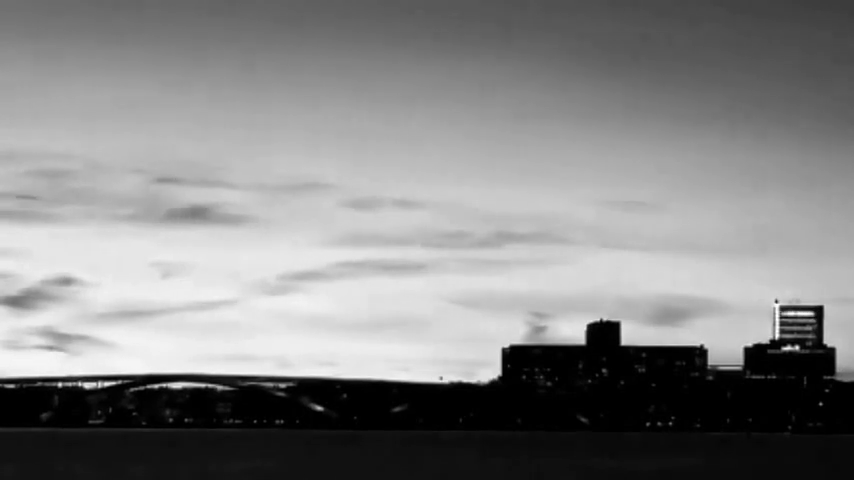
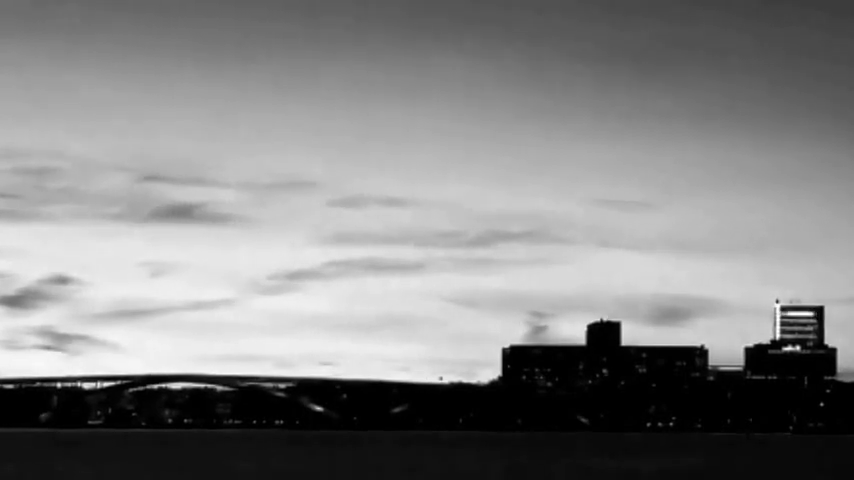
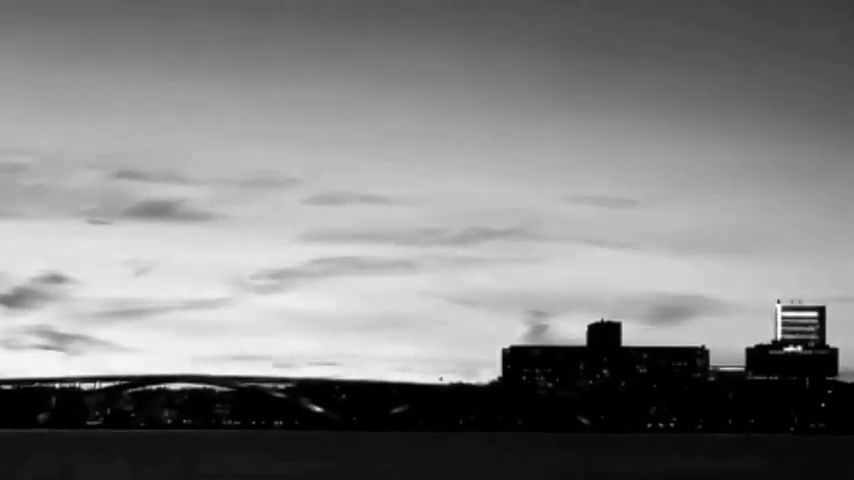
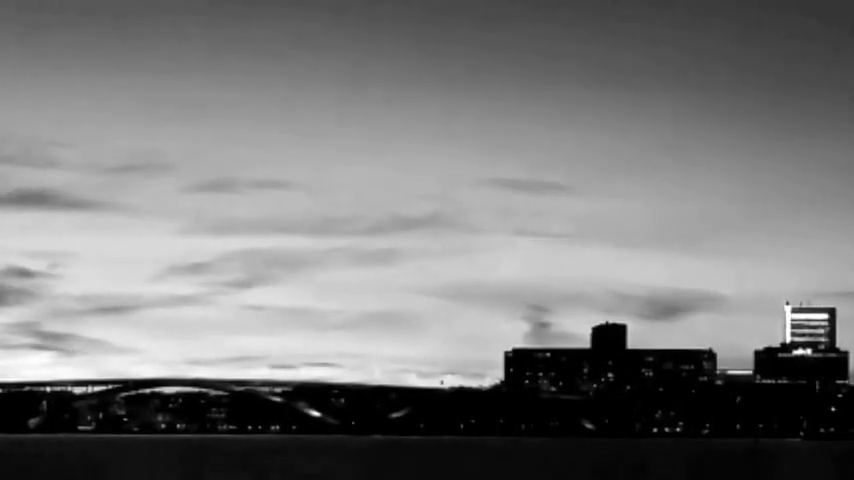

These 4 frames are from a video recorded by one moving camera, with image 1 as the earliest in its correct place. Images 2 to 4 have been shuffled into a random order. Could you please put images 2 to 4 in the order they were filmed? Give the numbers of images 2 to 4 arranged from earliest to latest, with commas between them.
2, 3, 4
